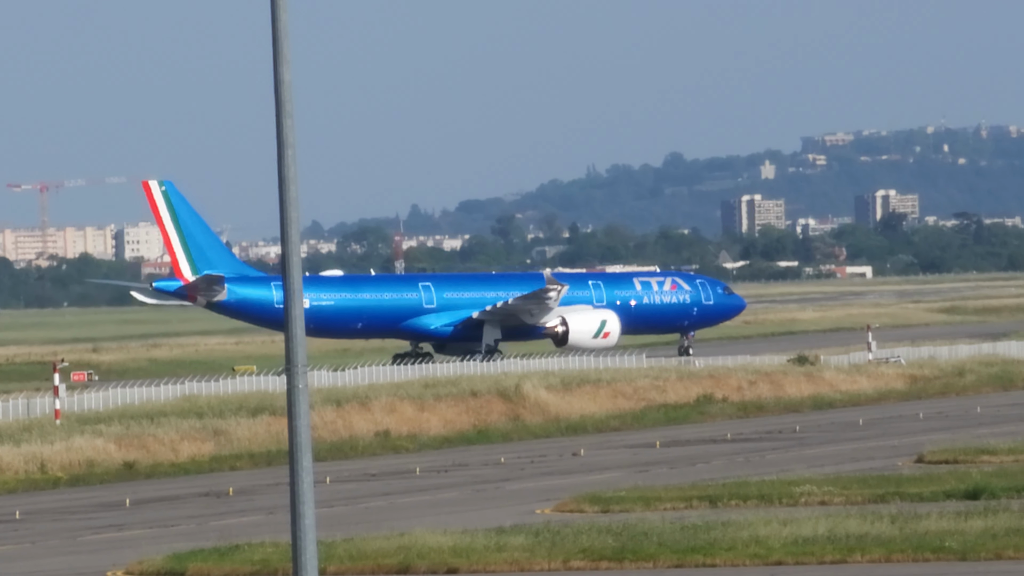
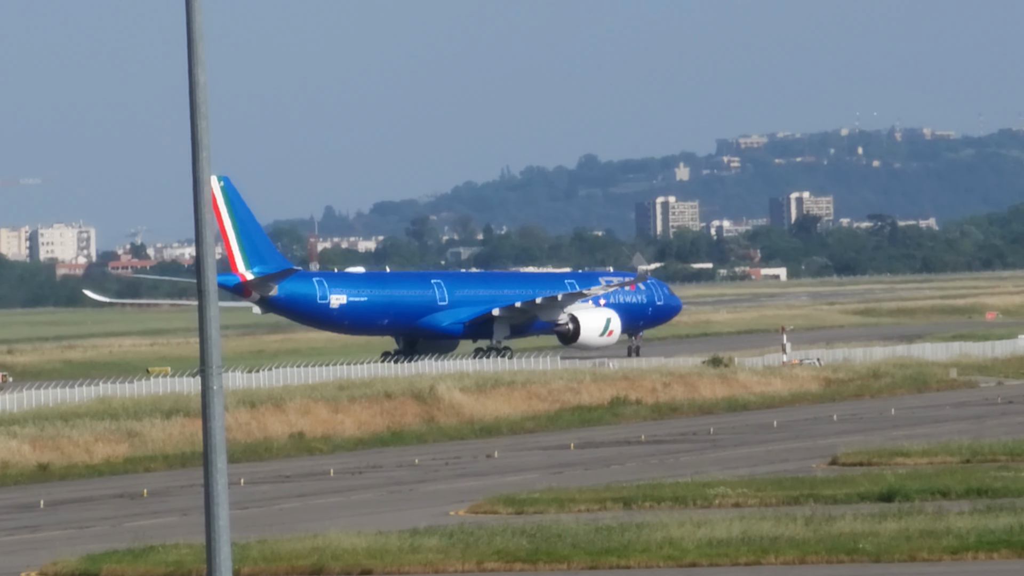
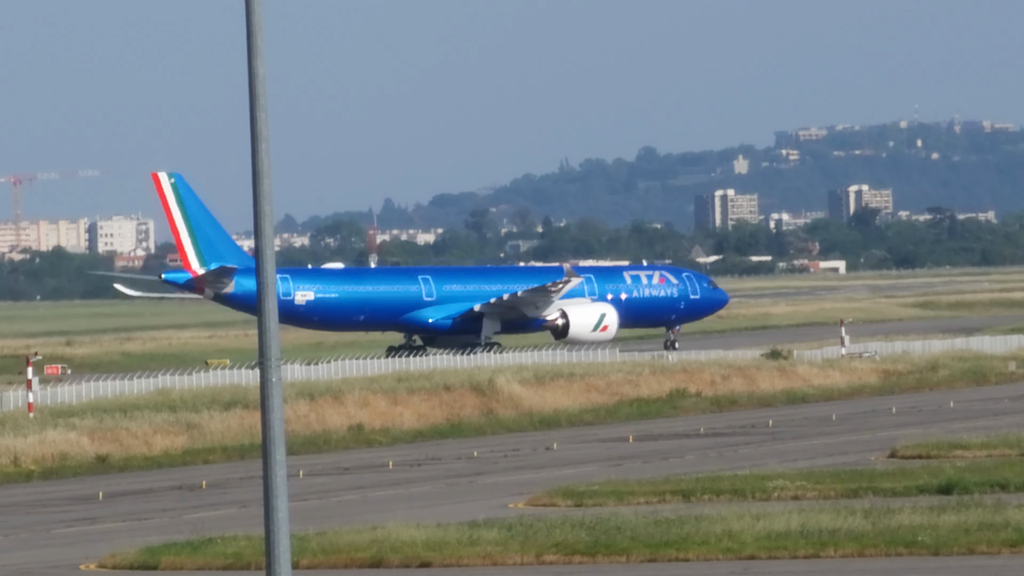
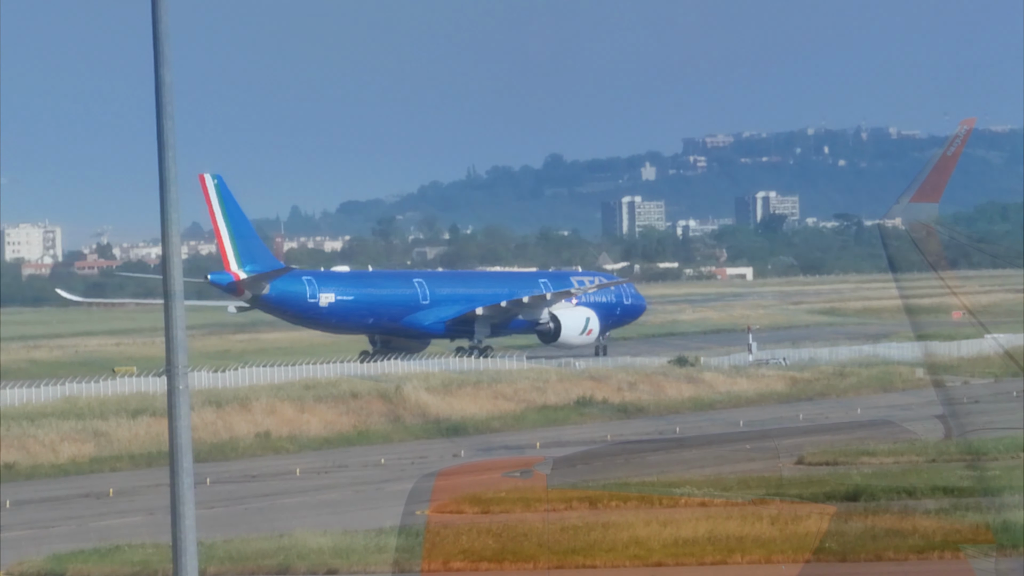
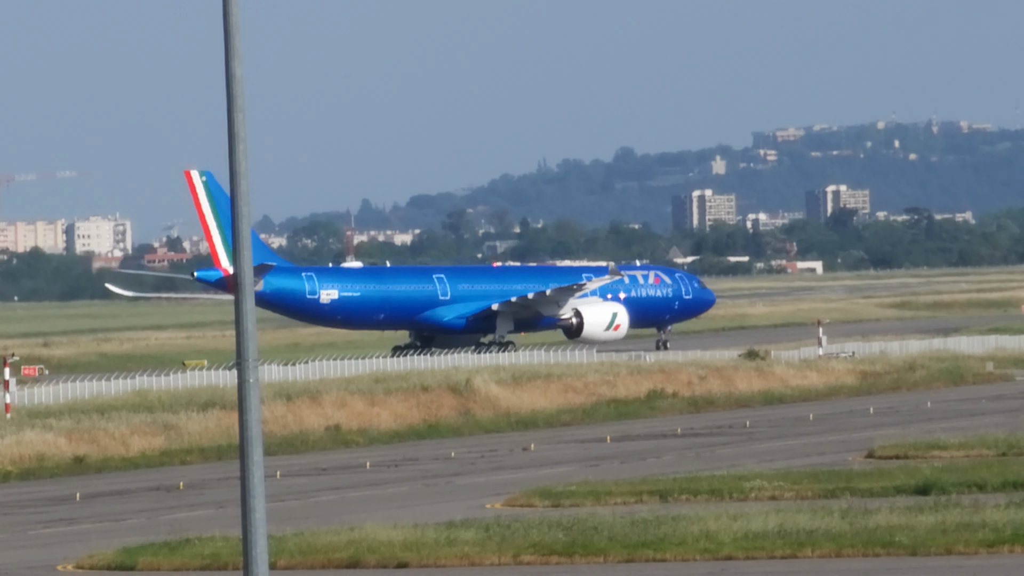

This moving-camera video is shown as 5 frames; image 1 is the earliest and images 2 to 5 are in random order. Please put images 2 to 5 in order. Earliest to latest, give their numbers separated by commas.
3, 5, 2, 4
